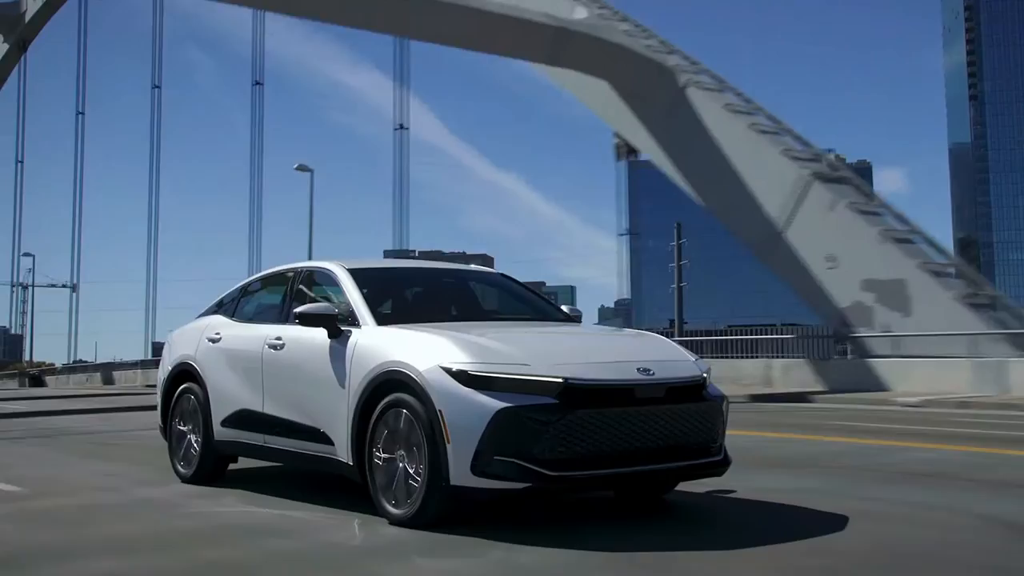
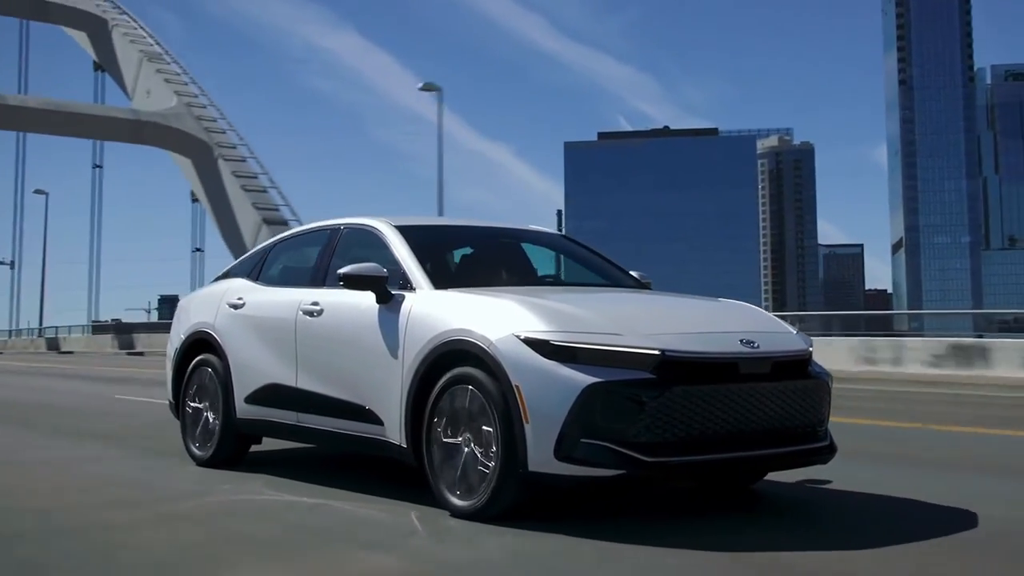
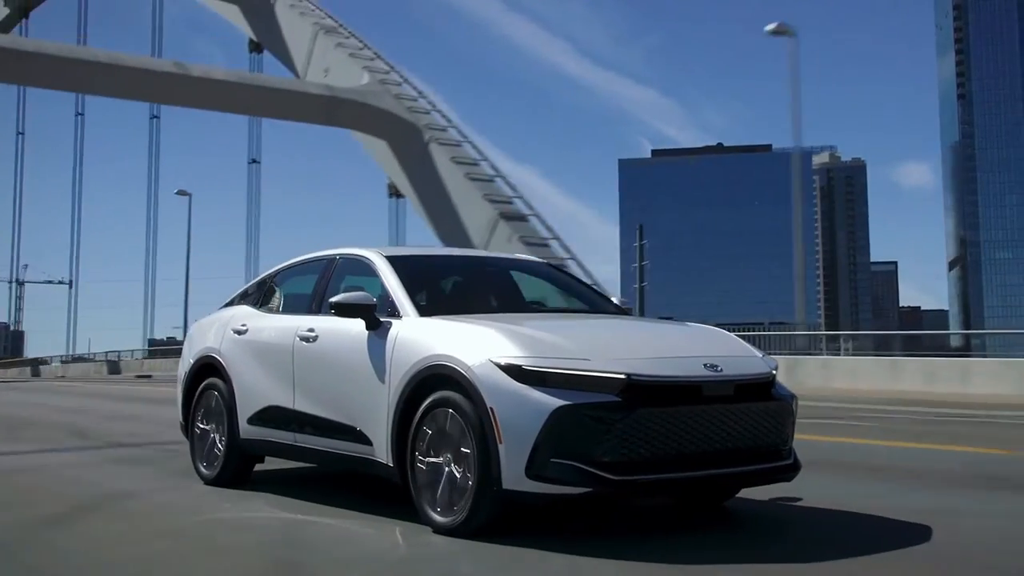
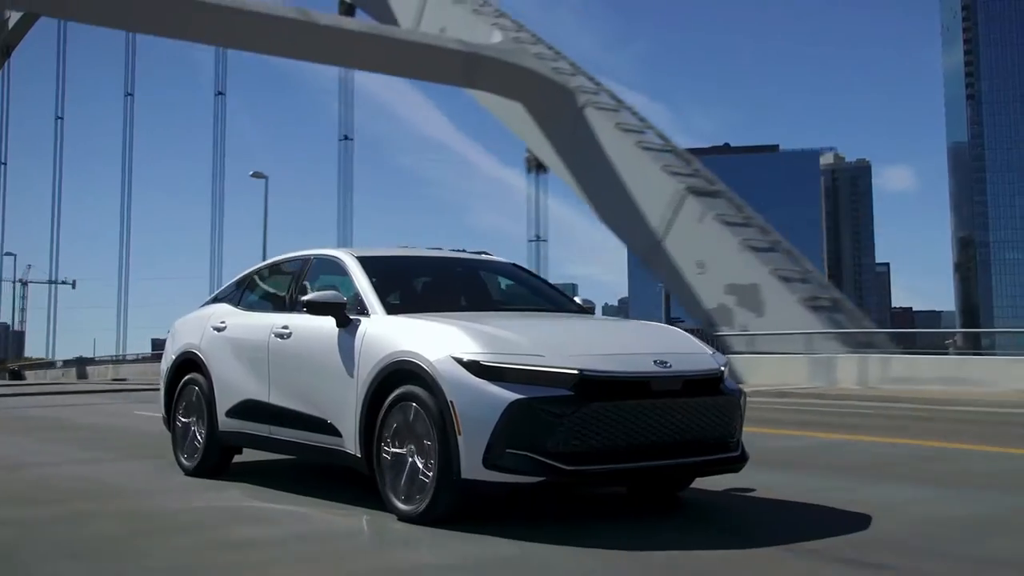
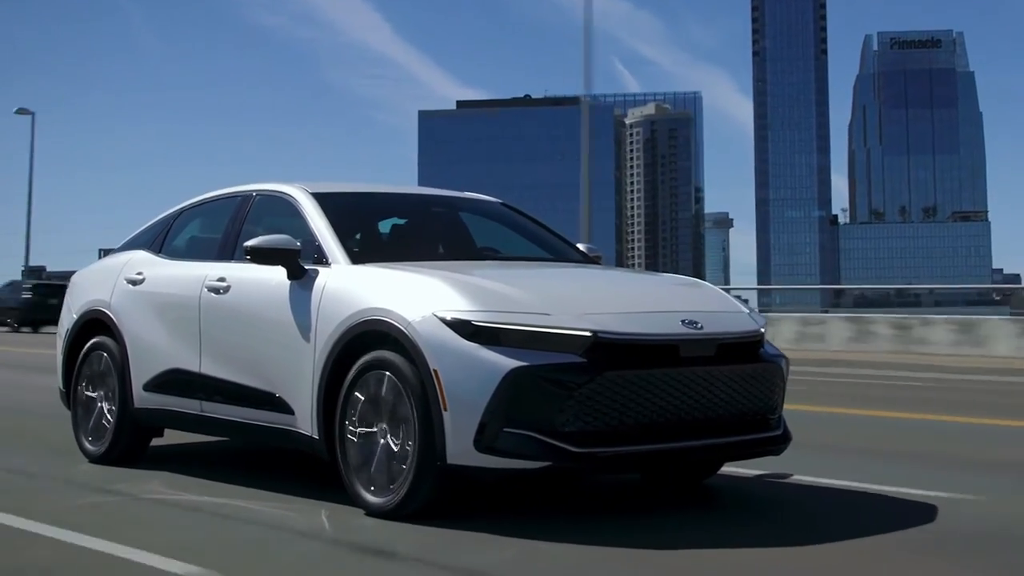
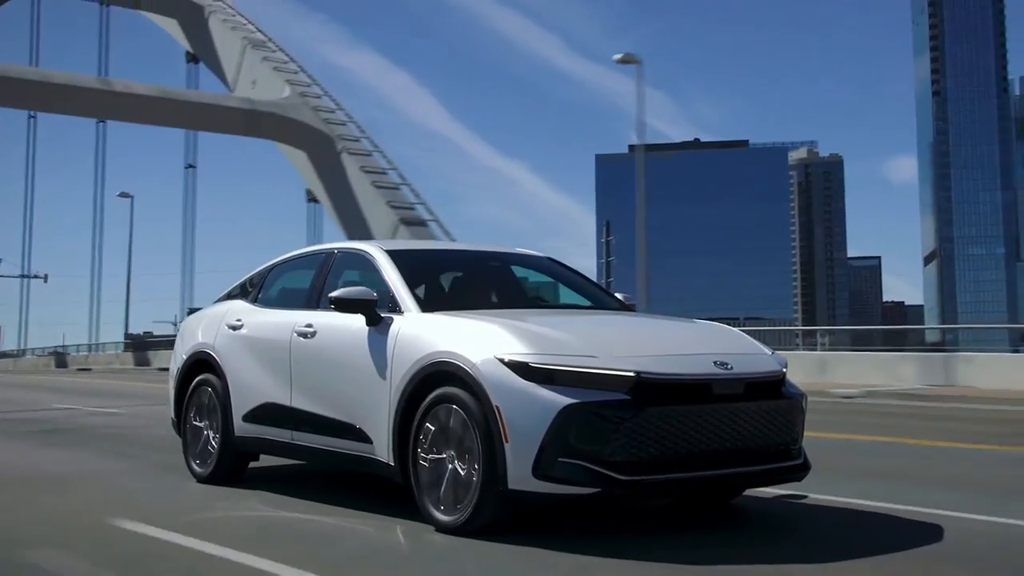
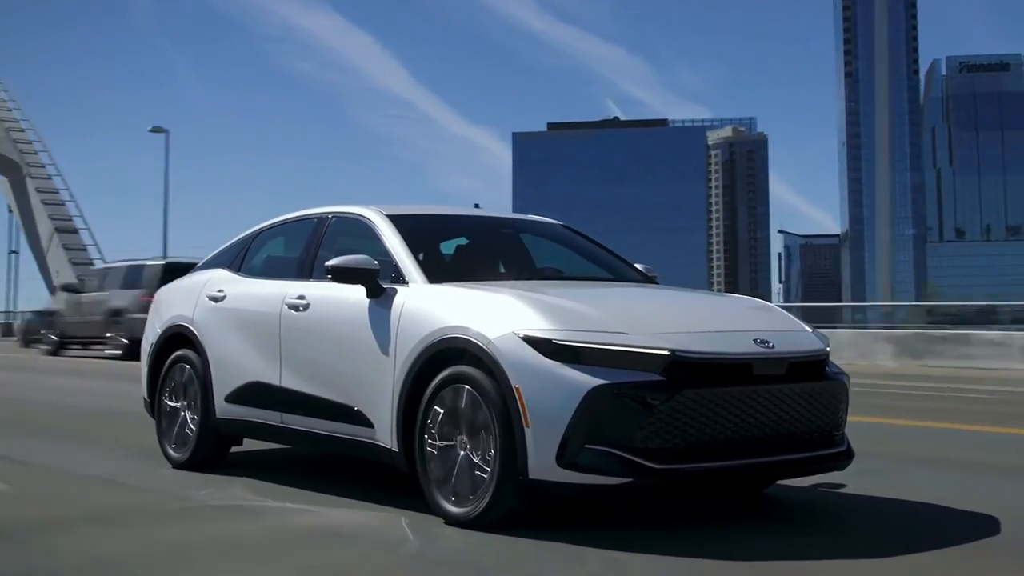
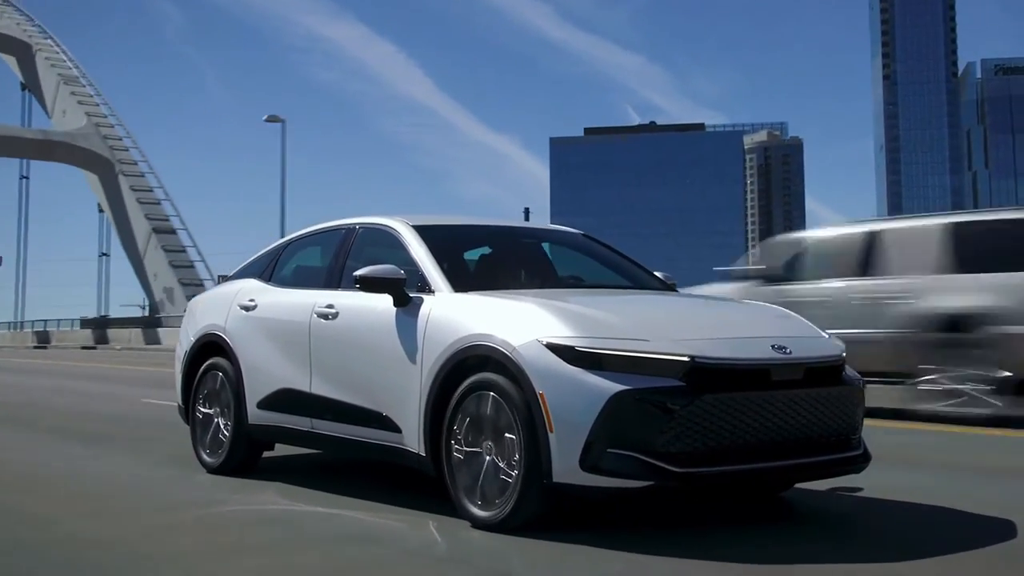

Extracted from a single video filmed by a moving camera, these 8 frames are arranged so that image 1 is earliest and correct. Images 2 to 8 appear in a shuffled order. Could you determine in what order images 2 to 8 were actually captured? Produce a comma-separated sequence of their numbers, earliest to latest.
4, 3, 6, 2, 8, 7, 5
